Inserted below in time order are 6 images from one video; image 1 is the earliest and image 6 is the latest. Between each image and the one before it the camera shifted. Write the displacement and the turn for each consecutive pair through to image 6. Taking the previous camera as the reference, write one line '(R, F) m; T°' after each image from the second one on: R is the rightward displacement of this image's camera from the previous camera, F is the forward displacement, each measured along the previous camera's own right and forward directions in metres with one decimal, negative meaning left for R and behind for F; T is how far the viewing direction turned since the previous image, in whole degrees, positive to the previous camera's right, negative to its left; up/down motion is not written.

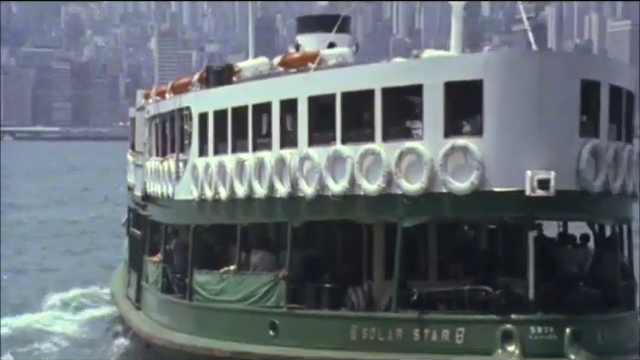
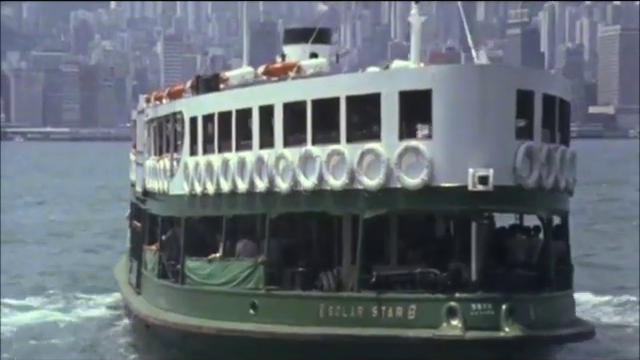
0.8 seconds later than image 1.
(+0.7, -1.2) m; -1°
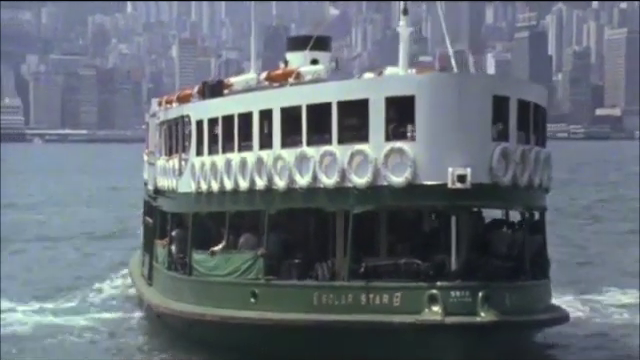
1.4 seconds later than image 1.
(+0.2, -1.2) m; -1°
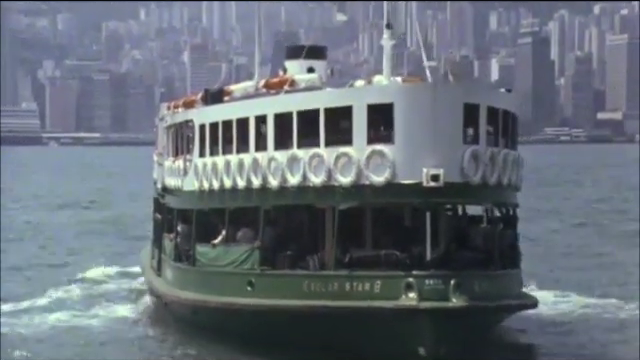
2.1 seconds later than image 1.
(+0.3, -1.5) m; -1°
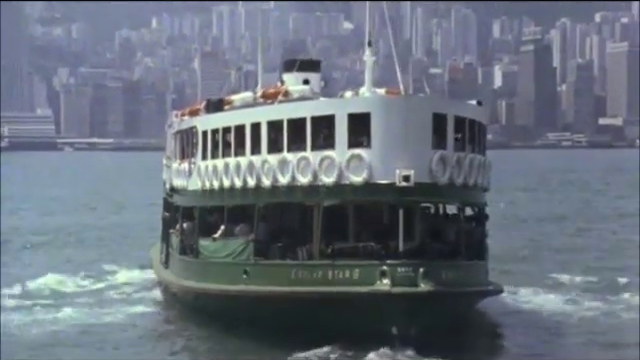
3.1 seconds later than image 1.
(+0.4, -2.0) m; -1°
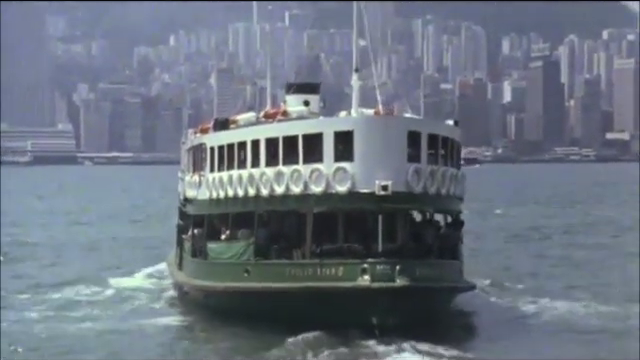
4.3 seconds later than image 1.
(+0.5, -2.4) m; -1°
